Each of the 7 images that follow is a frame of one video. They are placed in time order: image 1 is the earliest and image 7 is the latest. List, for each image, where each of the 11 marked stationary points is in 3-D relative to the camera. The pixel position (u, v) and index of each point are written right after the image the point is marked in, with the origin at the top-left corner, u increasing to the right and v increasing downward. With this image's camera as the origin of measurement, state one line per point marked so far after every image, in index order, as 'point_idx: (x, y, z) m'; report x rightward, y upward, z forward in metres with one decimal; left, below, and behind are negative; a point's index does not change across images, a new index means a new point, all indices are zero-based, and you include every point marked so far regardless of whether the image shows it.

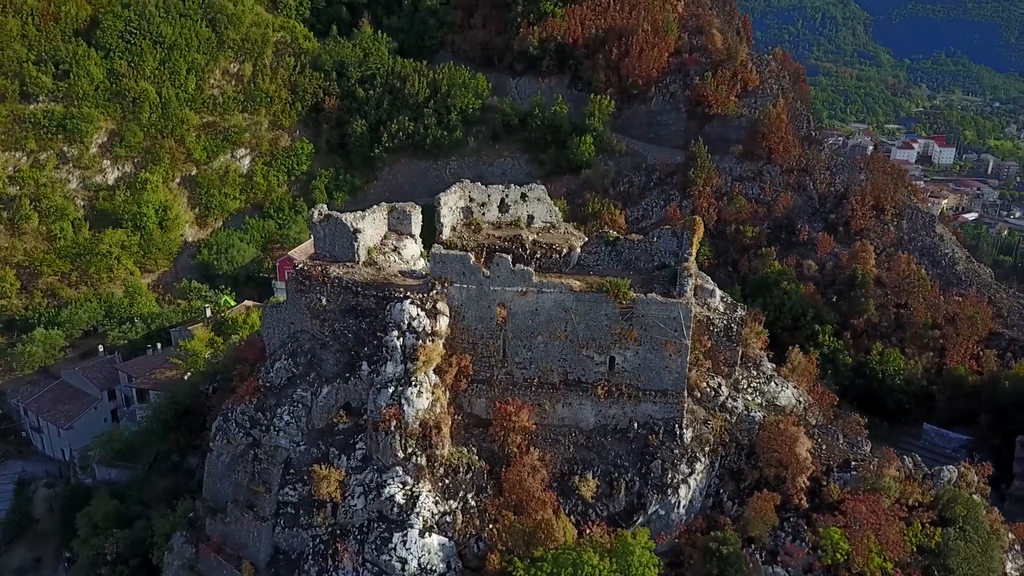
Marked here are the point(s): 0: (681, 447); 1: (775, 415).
0: (+3.1, -2.9, +15.1) m
1: (+5.2, -2.5, +16.2) m
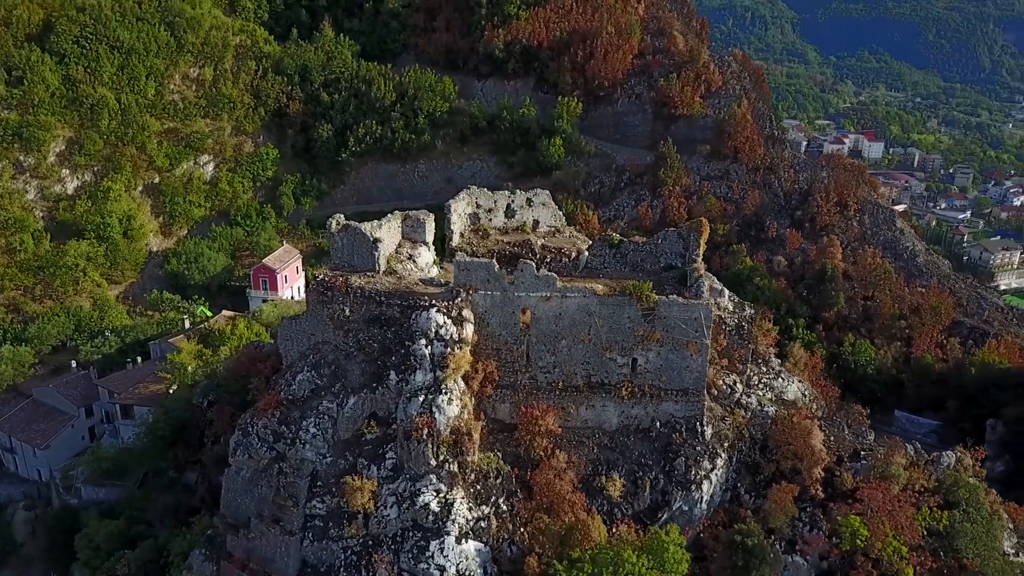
0: (+3.6, -2.9, +15.5) m
1: (+5.6, -2.5, +16.8) m
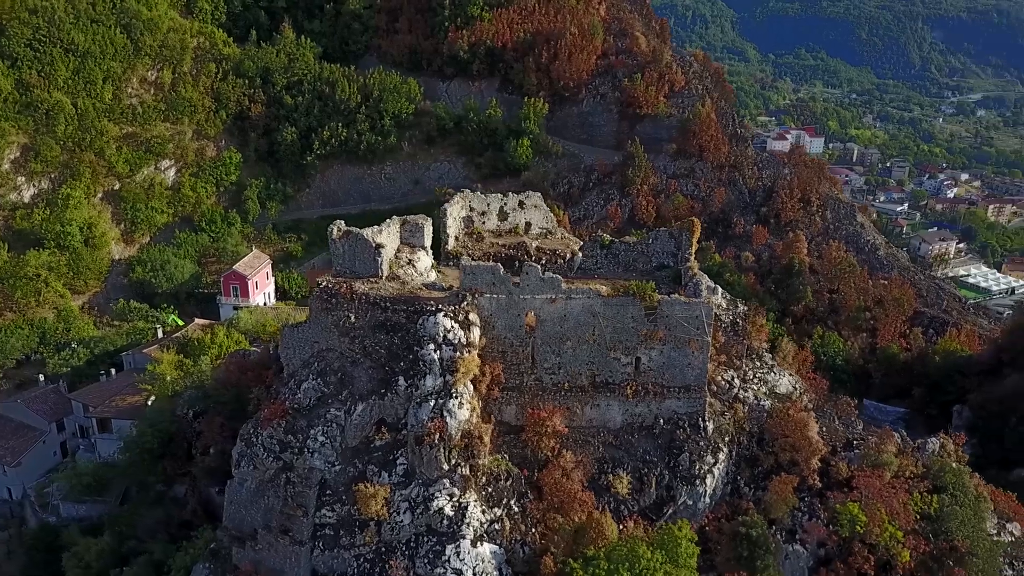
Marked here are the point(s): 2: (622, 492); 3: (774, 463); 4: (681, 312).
0: (+3.7, -2.9, +15.8) m
1: (+5.7, -2.4, +17.2) m
2: (+2.0, -3.8, +15.4) m
3: (+5.2, -3.5, +16.4) m
4: (+3.1, -0.4, +15.3) m
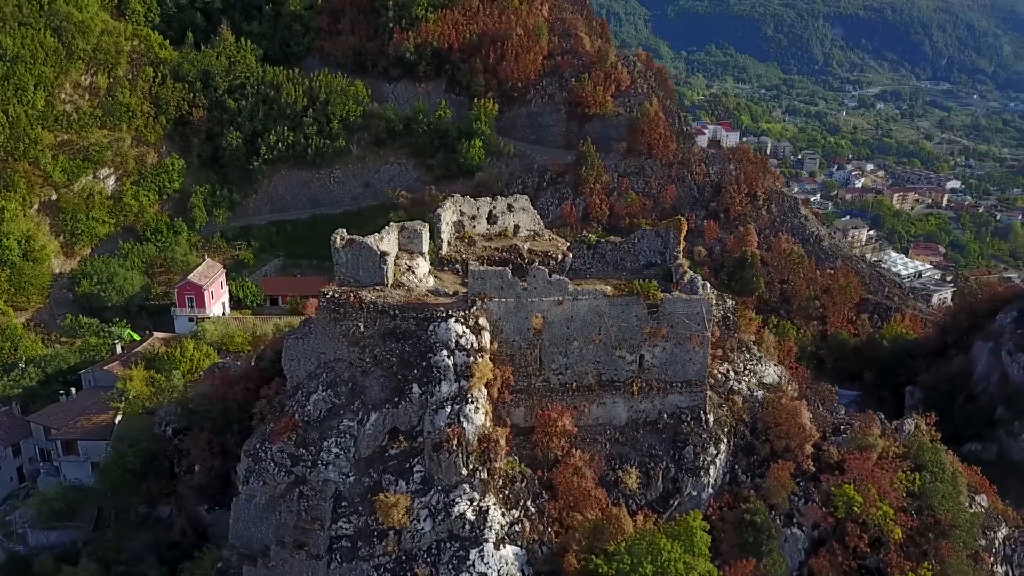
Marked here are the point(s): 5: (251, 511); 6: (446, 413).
0: (+3.9, -2.8, +16.3) m
1: (+5.7, -2.3, +17.9) m
2: (+2.3, -3.8, +15.7) m
3: (+5.4, -3.4, +17.1) m
4: (+3.3, -0.4, +15.8) m
5: (-4.8, -4.1, +15.2) m
6: (-1.2, -2.2, +14.6) m
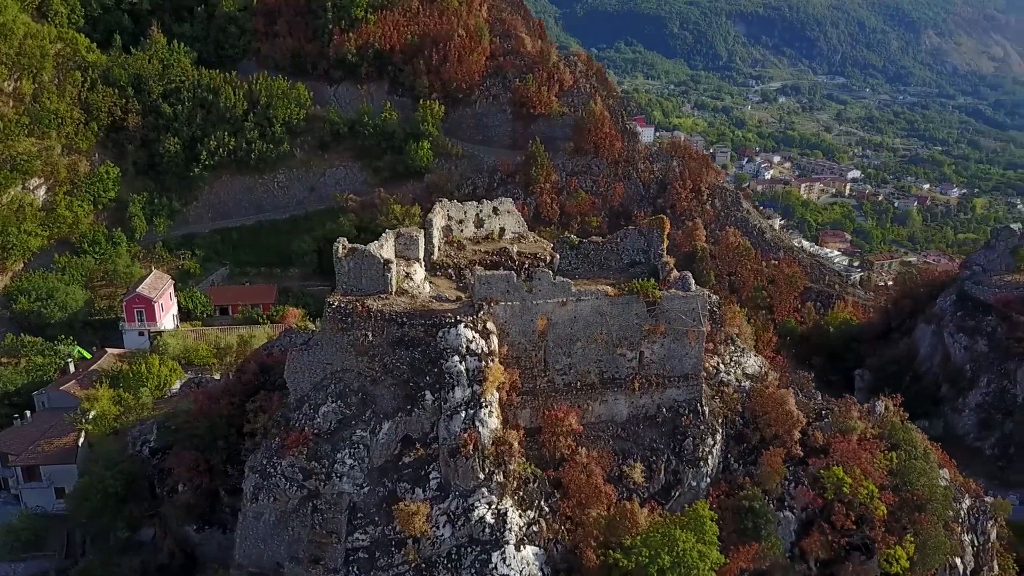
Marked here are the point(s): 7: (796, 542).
0: (+4.0, -2.8, +16.9) m
1: (+5.5, -2.1, +18.6) m
2: (+2.5, -3.8, +16.1) m
3: (+5.4, -3.3, +17.8) m
4: (+3.3, -0.3, +16.2) m
5: (-4.6, -4.4, +14.9) m
6: (-0.9, -2.3, +14.6) m
7: (+6.0, -5.3, +17.3) m
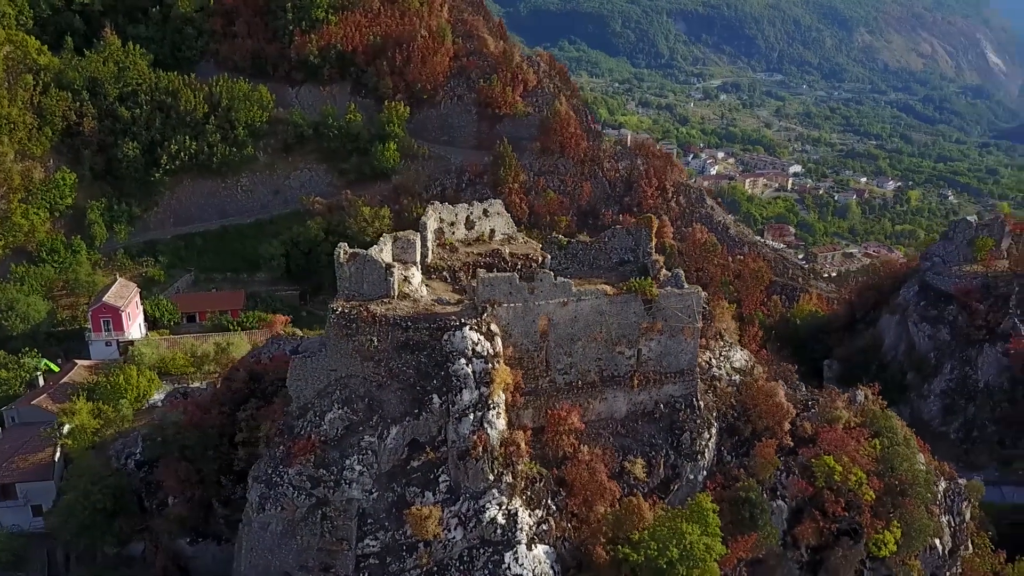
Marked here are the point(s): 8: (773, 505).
0: (+3.9, -2.7, +17.2) m
1: (+5.4, -2.0, +19.1) m
2: (+2.5, -3.7, +16.4) m
3: (+5.3, -3.2, +18.2) m
4: (+3.3, -0.3, +16.5) m
5: (-4.4, -4.5, +14.7) m
6: (-0.8, -2.4, +14.7) m
7: (+6.0, -5.2, +17.8) m
8: (+5.6, -4.6, +17.5) m
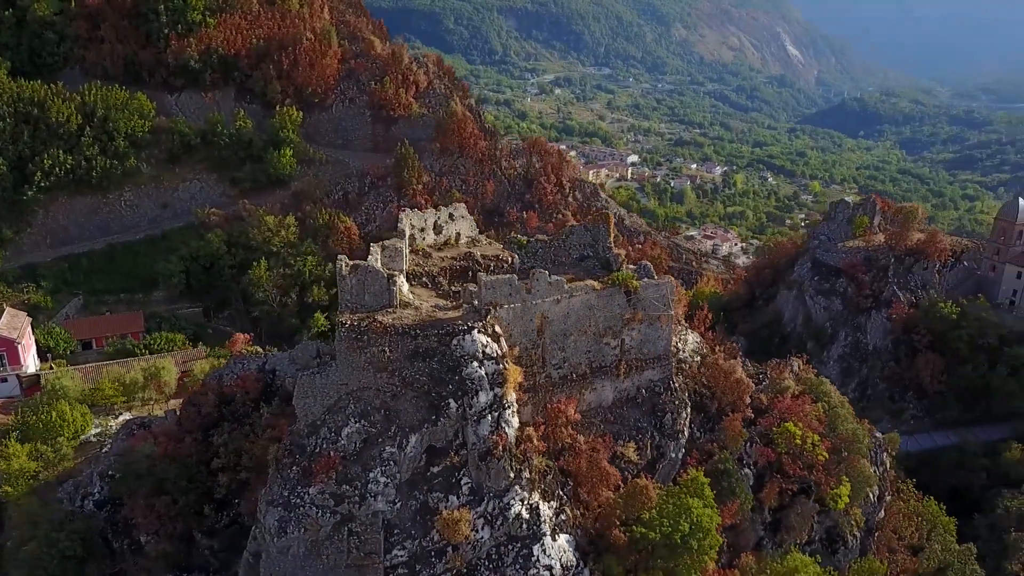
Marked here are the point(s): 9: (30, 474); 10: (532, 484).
0: (+3.7, -2.5, +18.4) m
1: (+4.7, -1.7, +20.4) m
2: (+2.5, -3.6, +17.3) m
3: (+4.9, -2.8, +19.6) m
4: (+3.0, -0.1, +17.5) m
5: (-3.9, -4.8, +14.4) m
6: (-0.5, -2.4, +15.0) m
7: (+5.8, -4.8, +19.3) m
8: (+5.4, -4.2, +19.0) m
9: (-11.4, -4.4, +19.4) m
10: (+0.4, -3.6, +15.3) m
